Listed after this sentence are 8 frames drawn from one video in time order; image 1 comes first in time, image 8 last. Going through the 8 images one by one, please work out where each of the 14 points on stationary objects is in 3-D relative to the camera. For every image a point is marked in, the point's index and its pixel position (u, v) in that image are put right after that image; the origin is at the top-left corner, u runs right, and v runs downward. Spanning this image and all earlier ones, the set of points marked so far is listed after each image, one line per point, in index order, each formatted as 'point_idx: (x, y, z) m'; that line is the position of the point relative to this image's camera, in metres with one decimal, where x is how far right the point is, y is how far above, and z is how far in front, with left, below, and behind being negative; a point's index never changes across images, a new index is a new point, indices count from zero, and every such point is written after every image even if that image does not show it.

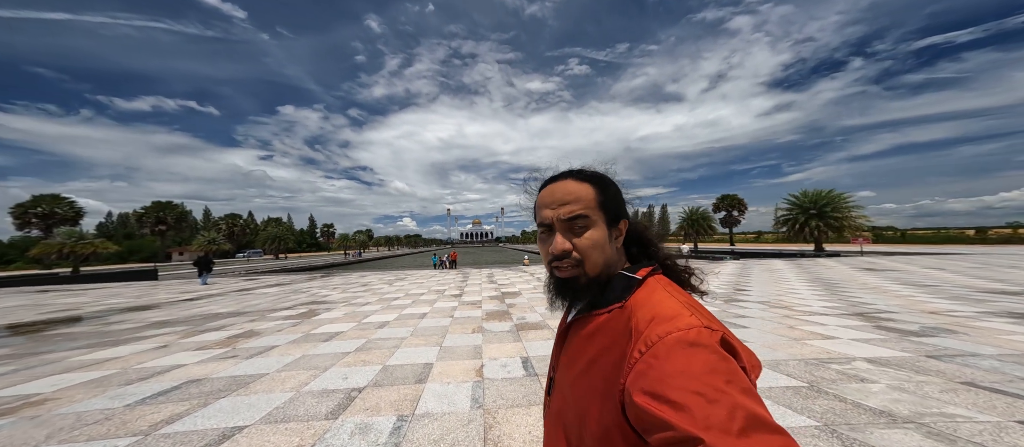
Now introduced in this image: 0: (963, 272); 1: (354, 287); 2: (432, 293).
0: (+18.8, -2.1, +12.3) m
1: (-7.6, -3.0, +13.9) m
2: (-2.9, -2.5, +10.8) m
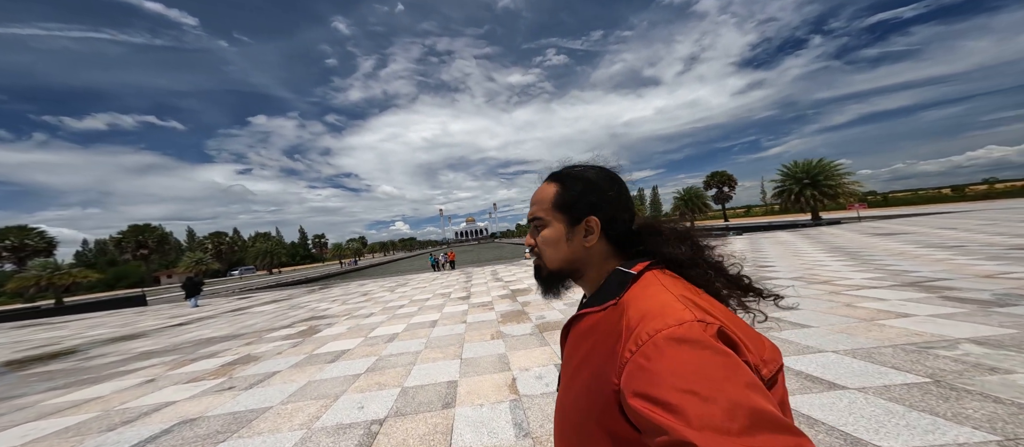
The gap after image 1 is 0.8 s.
0: (+19.0, -0.3, +12.2) m
1: (-7.3, -3.3, +13.3) m
2: (-2.6, -2.5, +10.2) m
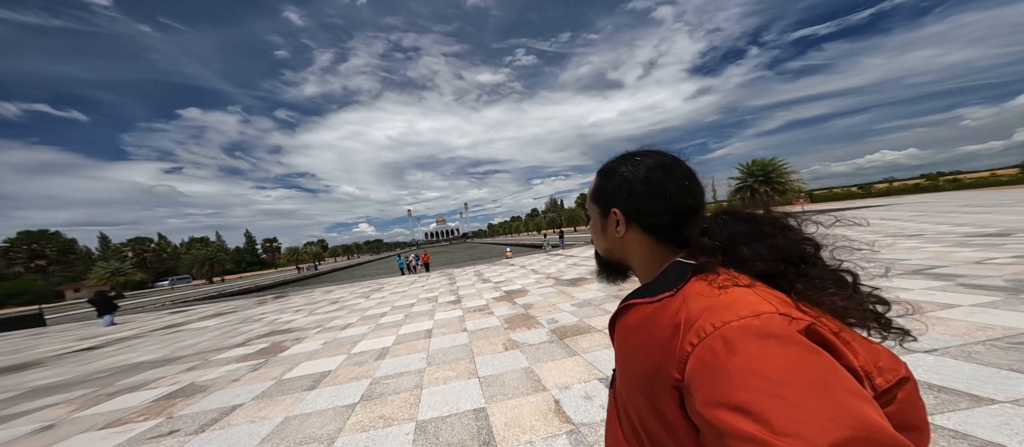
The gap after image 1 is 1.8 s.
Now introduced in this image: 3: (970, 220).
0: (+18.4, +0.1, +13.6) m
1: (-7.8, -3.3, +11.8) m
2: (-2.8, -2.5, +9.3) m
3: (+18.5, +0.2, +12.0) m
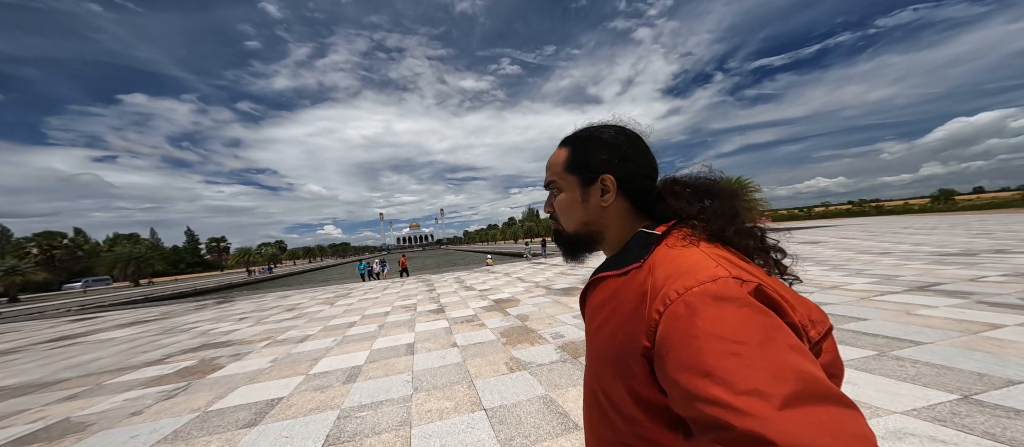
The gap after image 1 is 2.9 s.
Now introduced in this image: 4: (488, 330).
0: (+17.6, -0.8, +14.4) m
1: (-8.4, -3.2, +10.3) m
2: (-3.2, -2.4, +8.3) m
3: (+17.9, -0.7, +12.9) m
4: (-0.4, -2.0, +5.5) m
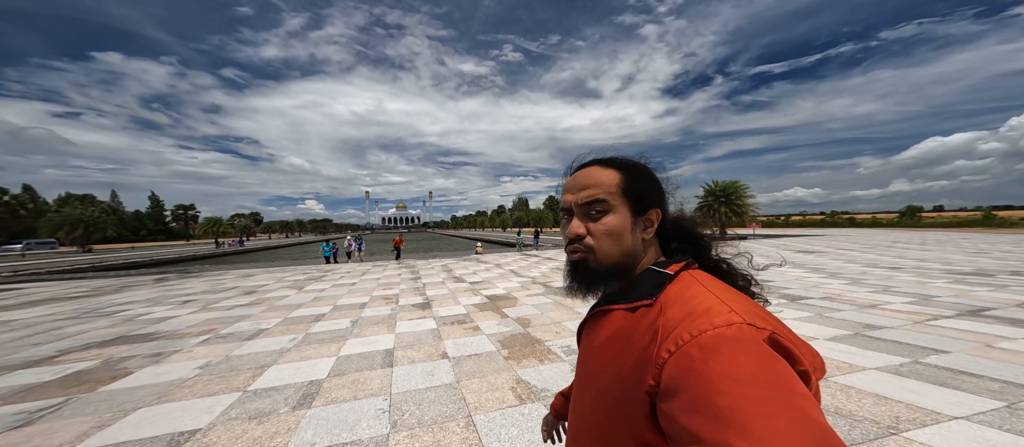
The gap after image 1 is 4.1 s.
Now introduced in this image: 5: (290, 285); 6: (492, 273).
0: (+17.3, -1.4, +14.3) m
1: (-8.7, -2.3, +9.1) m
2: (-3.3, -1.9, +7.3) m
3: (+17.7, -1.4, +12.8) m
4: (-0.4, -1.8, +4.6) m
5: (-8.0, -2.2, +10.7) m
6: (-0.8, -1.9, +11.3) m
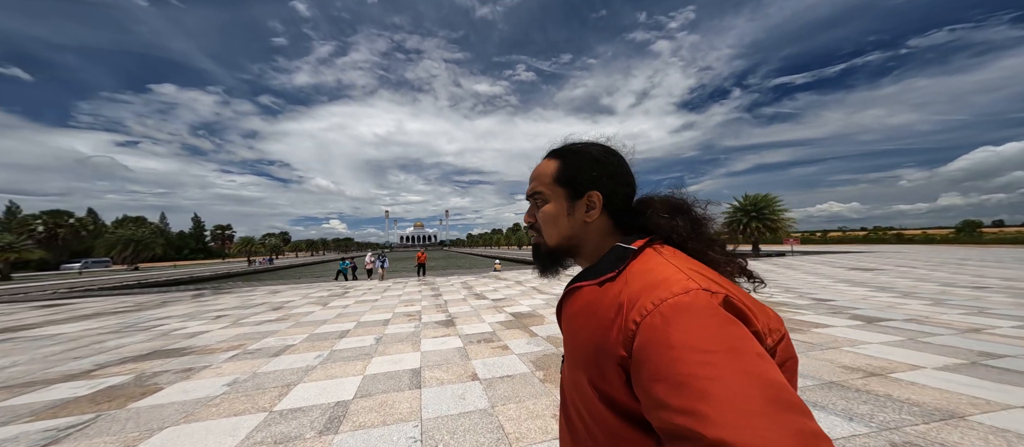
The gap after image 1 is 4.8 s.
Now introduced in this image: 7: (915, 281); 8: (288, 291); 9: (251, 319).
0: (+18.2, -2.0, +13.0) m
1: (-7.9, -2.8, +9.2) m
2: (-2.7, -2.3, +7.1) m
3: (+18.5, -1.9, +11.5) m
4: (0.0, -1.9, +4.3) m
5: (-7.1, -2.8, +10.8) m
6: (+0.1, -2.4, +11.0) m
7: (+13.7, -1.9, +10.4) m
8: (-11.1, -3.3, +14.7) m
9: (-7.4, -2.7, +8.4) m
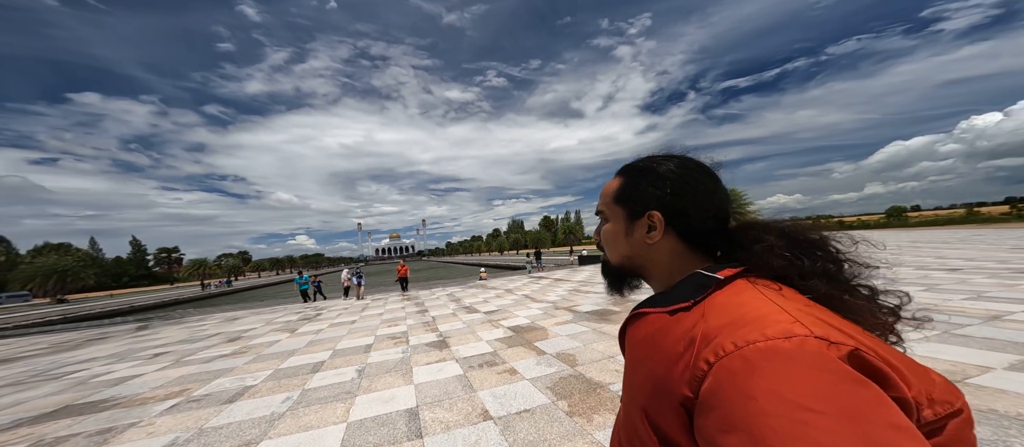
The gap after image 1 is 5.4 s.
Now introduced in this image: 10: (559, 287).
0: (+17.7, -1.4, +13.8) m
1: (-8.1, -3.3, +8.0) m
2: (-2.7, -2.6, +6.3) m
3: (+18.1, -1.2, +12.3) m
4: (+0.2, -2.0, +3.7) m
5: (-7.4, -3.4, +9.6) m
6: (-0.3, -2.6, +10.4) m
7: (+13.4, -1.4, +10.8) m
8: (-11.6, -4.1, +13.2) m
9: (-7.5, -3.2, +7.3) m
10: (+1.9, -2.5, +12.3) m
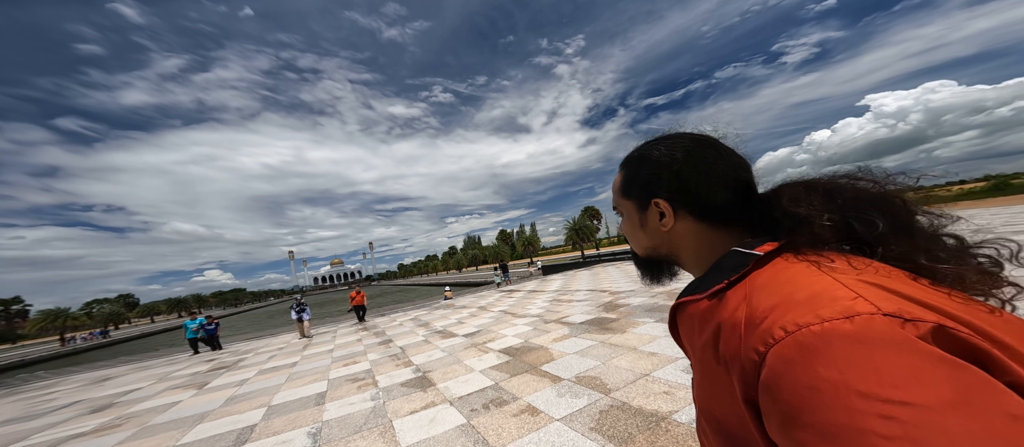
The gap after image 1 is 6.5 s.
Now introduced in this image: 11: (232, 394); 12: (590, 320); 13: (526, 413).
0: (+16.1, -1.0, +15.5) m
1: (-8.3, -3.9, +5.7) m
2: (-2.8, -2.8, +4.9) m
3: (+16.7, -0.7, +14.1) m
4: (+0.4, -1.9, +2.8) m
5: (-7.9, -4.0, +7.4) m
6: (-1.0, -3.0, +9.3) m
7: (+12.3, -1.1, +11.9) m
8: (-12.5, -5.2, +10.3) m
9: (-7.6, -3.7, +5.1) m
10: (+0.9, -2.9, +11.5) m
11: (-5.3, -3.3, +5.9) m
12: (+1.7, -2.2, +6.8) m
13: (+0.1, -2.0, +3.2) m
